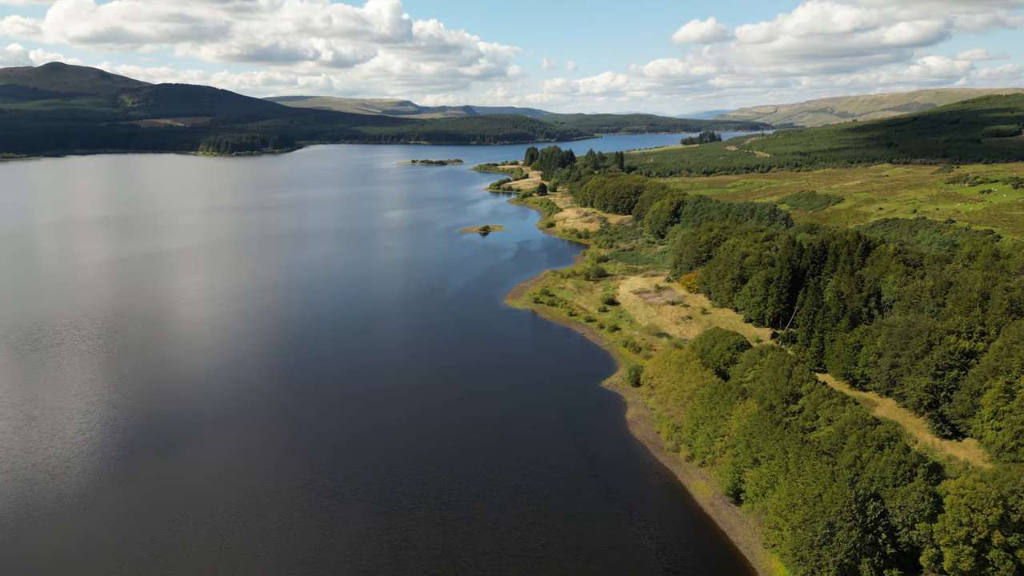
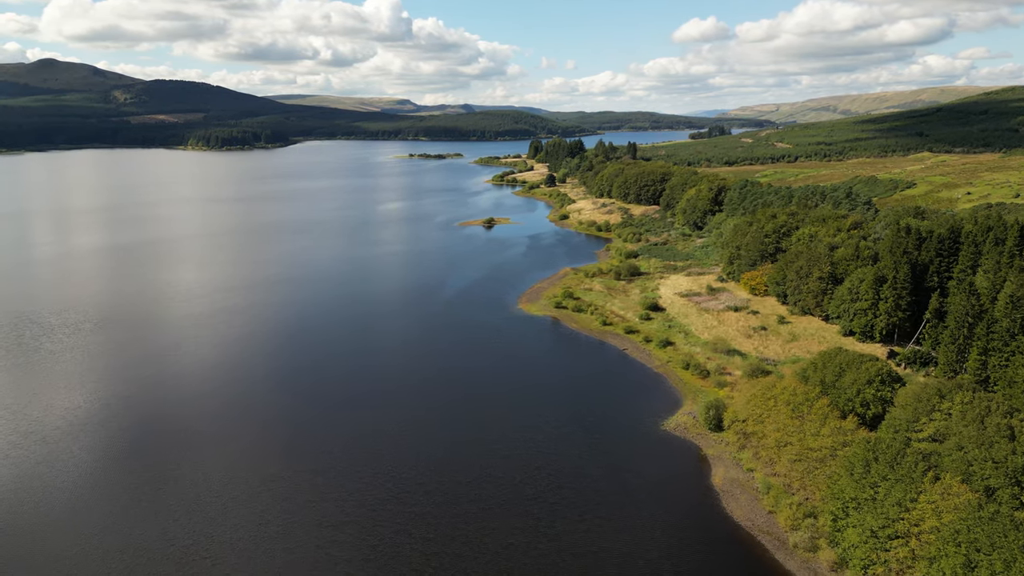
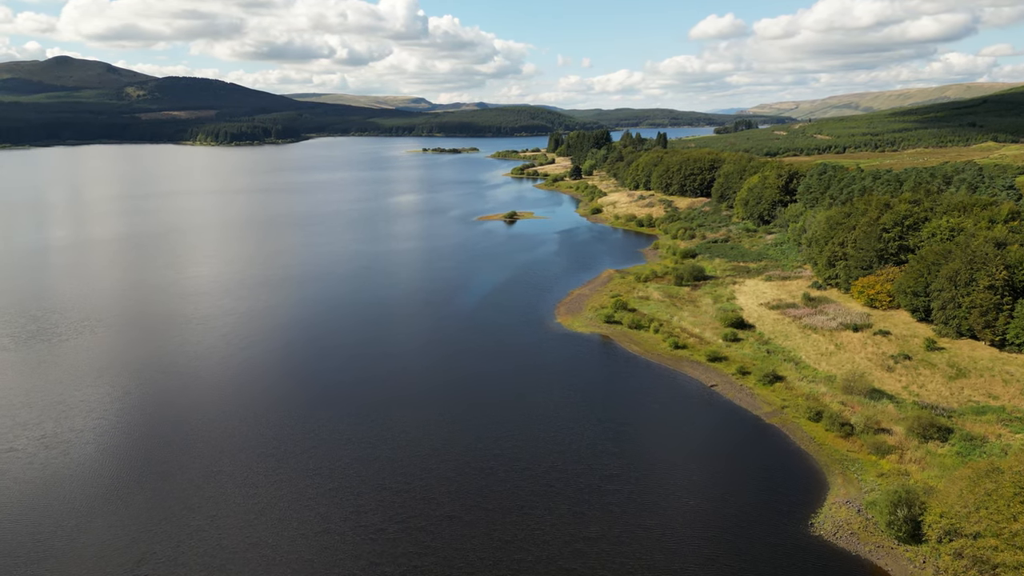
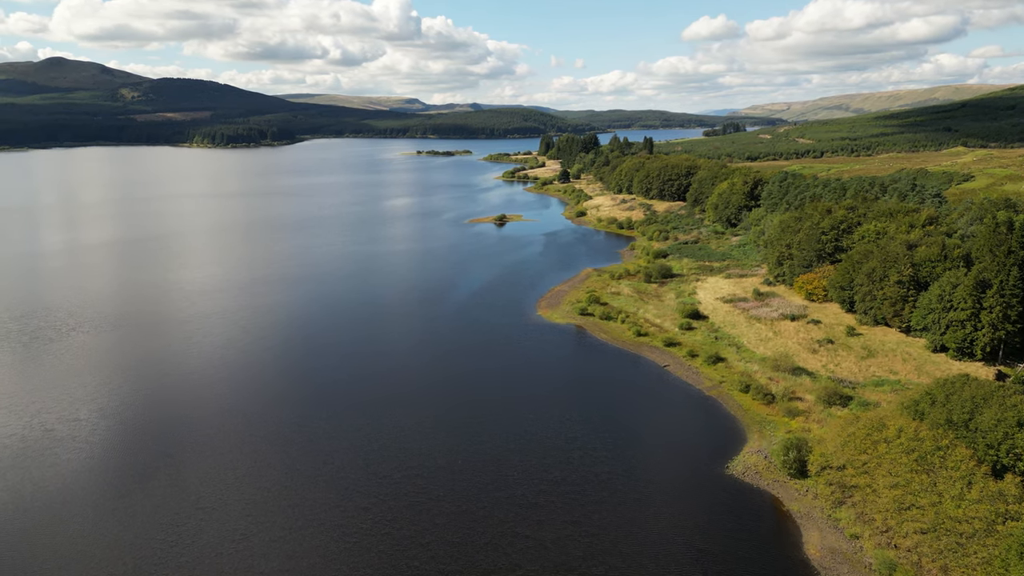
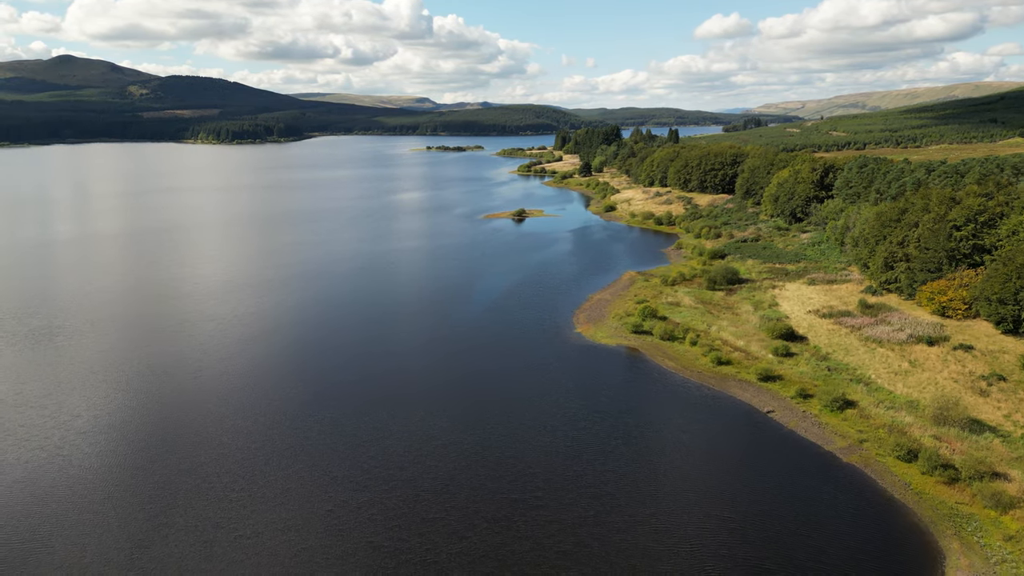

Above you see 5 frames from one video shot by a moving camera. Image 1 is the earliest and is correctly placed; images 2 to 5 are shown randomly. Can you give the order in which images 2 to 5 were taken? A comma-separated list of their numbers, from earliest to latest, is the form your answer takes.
2, 4, 3, 5
